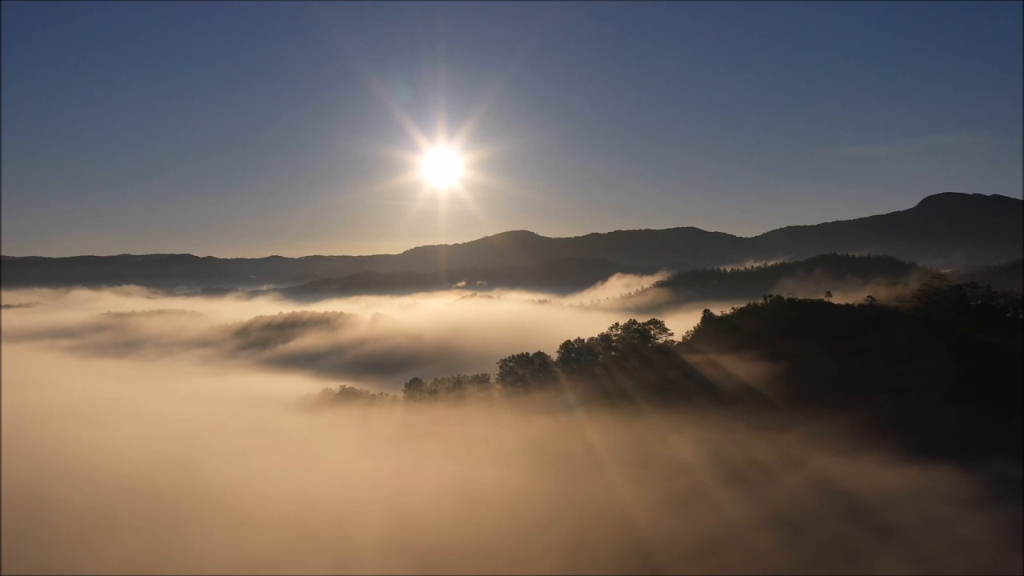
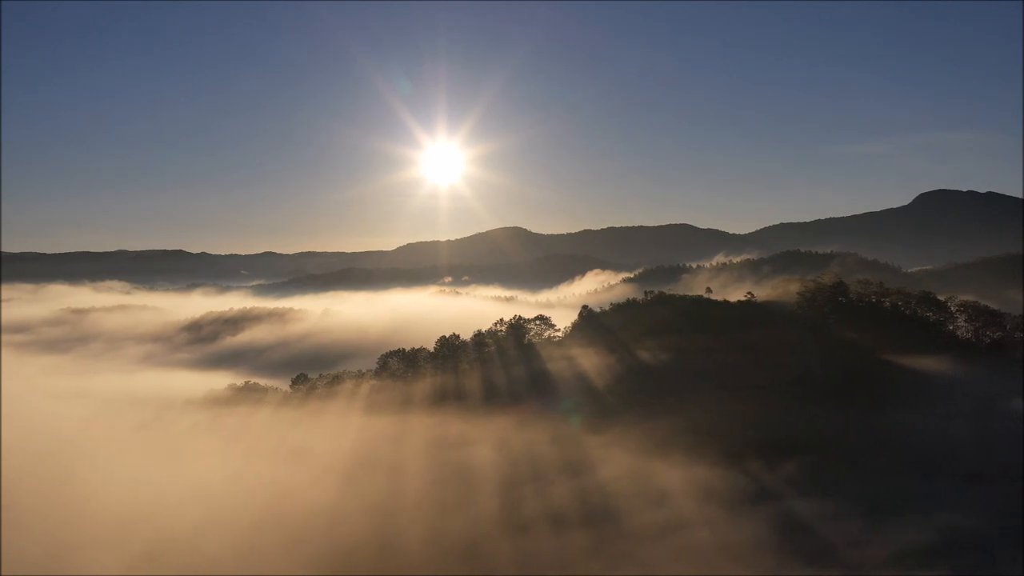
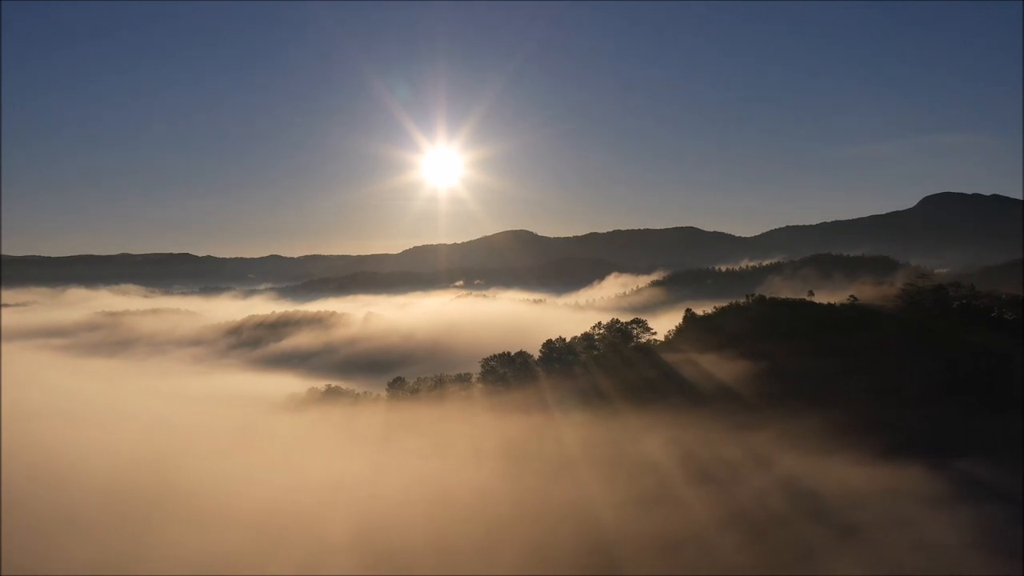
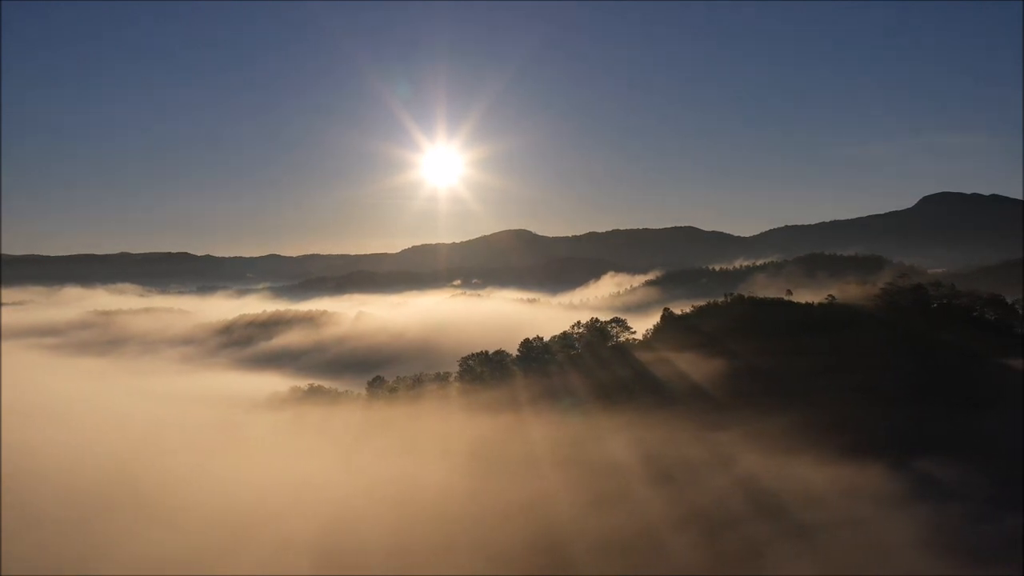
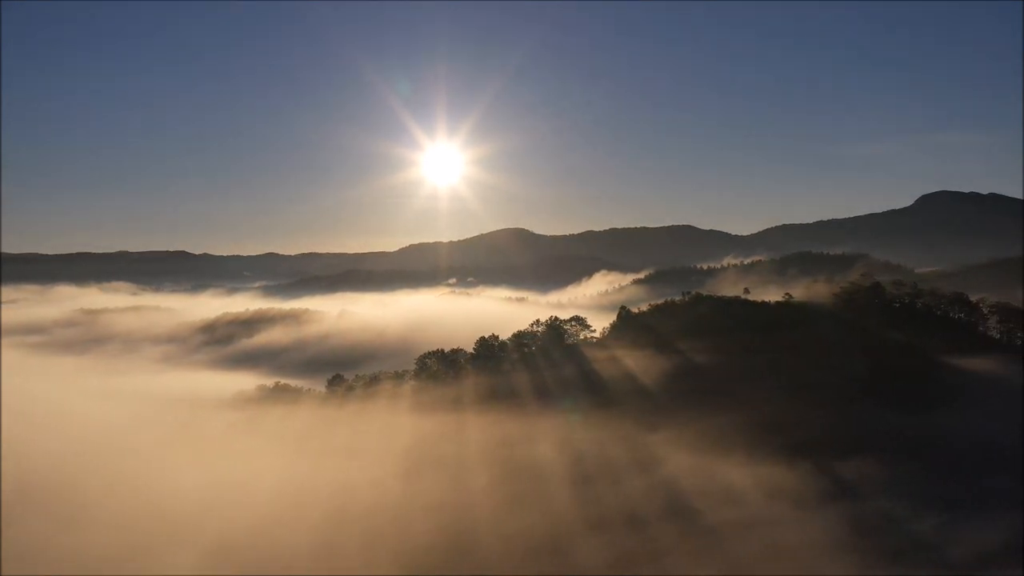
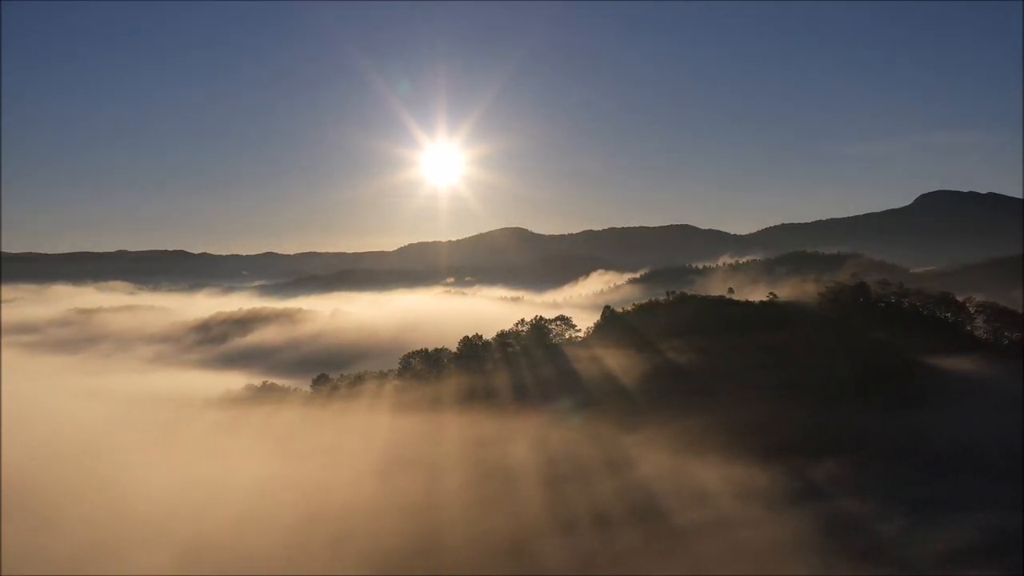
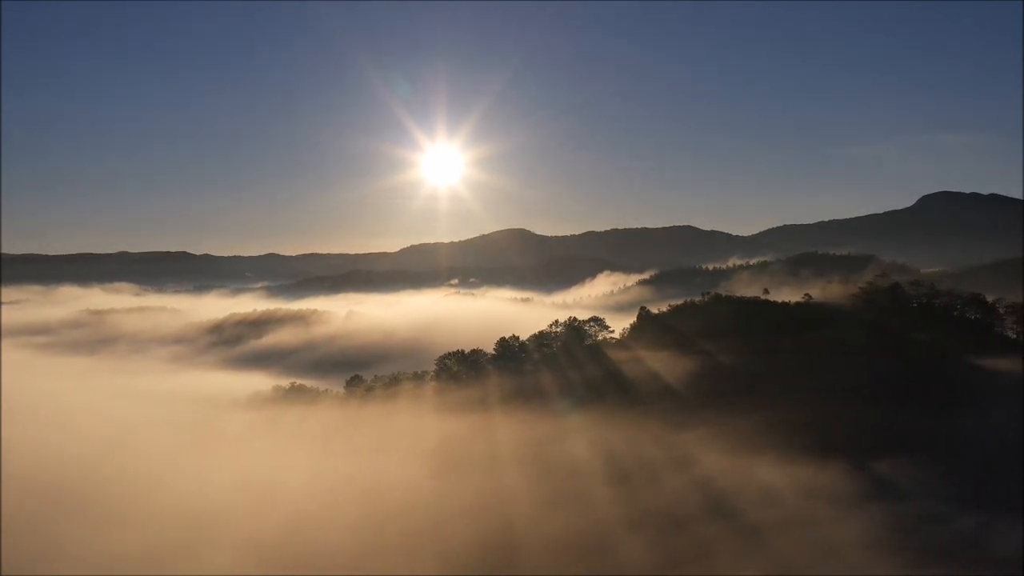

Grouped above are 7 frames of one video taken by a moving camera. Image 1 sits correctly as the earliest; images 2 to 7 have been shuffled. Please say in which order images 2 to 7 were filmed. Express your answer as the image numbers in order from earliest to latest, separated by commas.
3, 4, 7, 5, 6, 2
